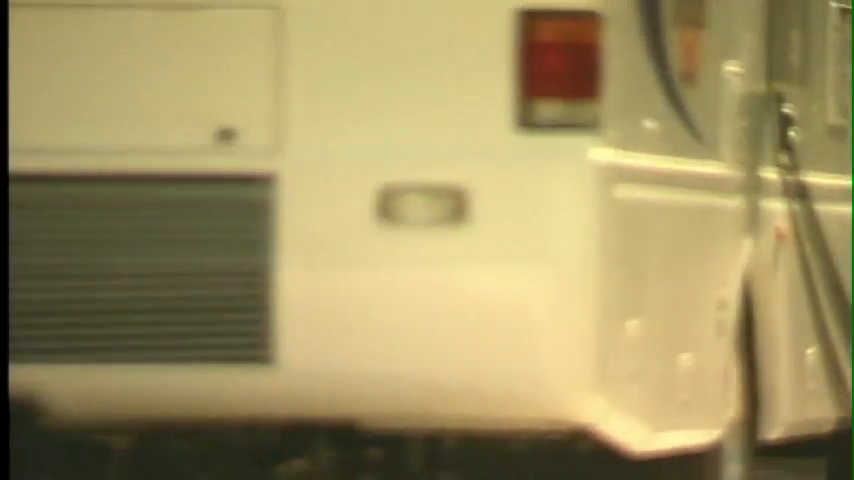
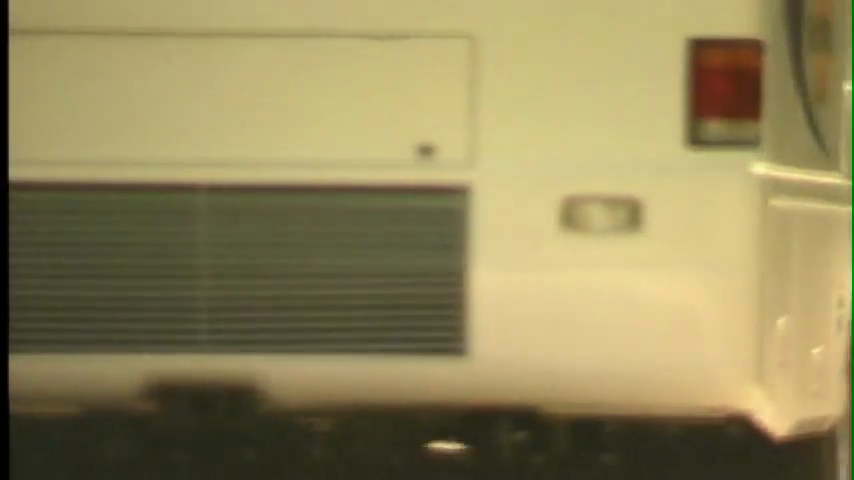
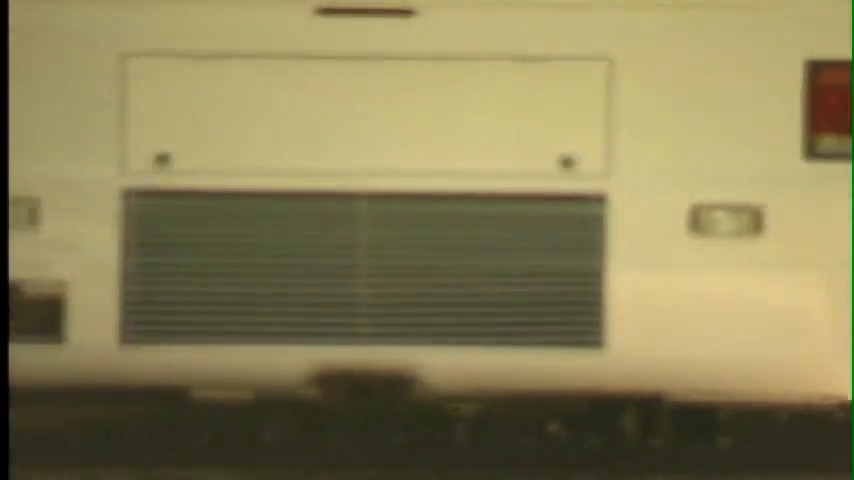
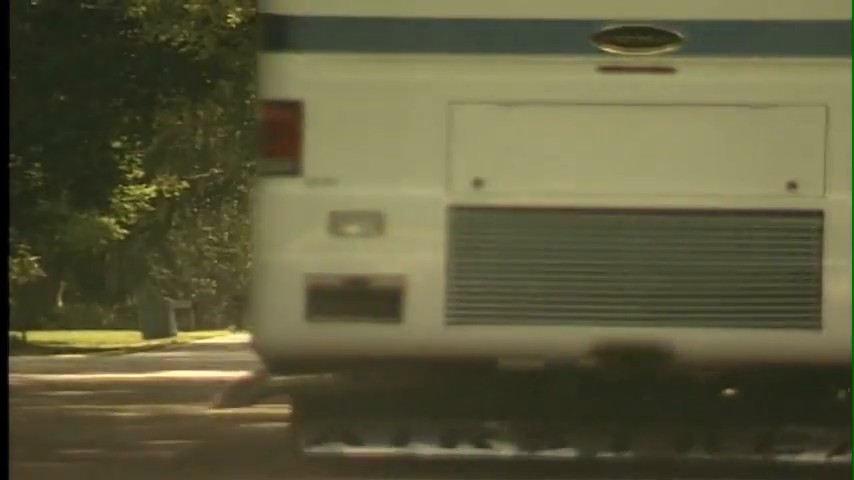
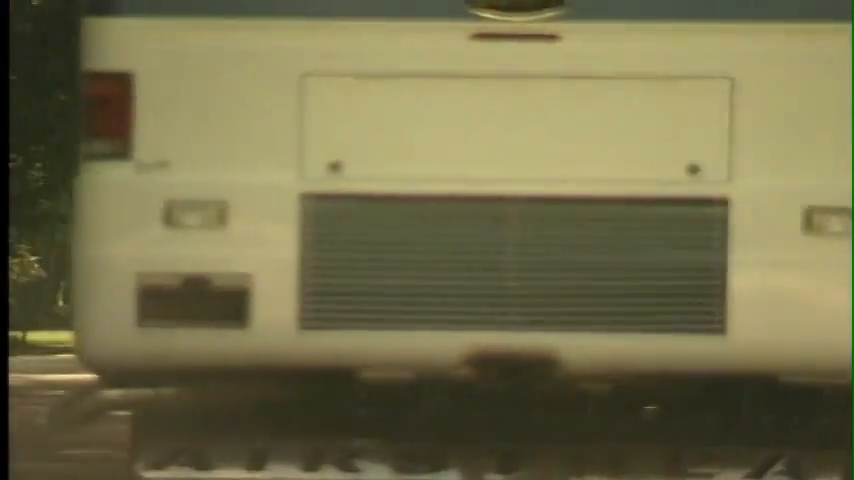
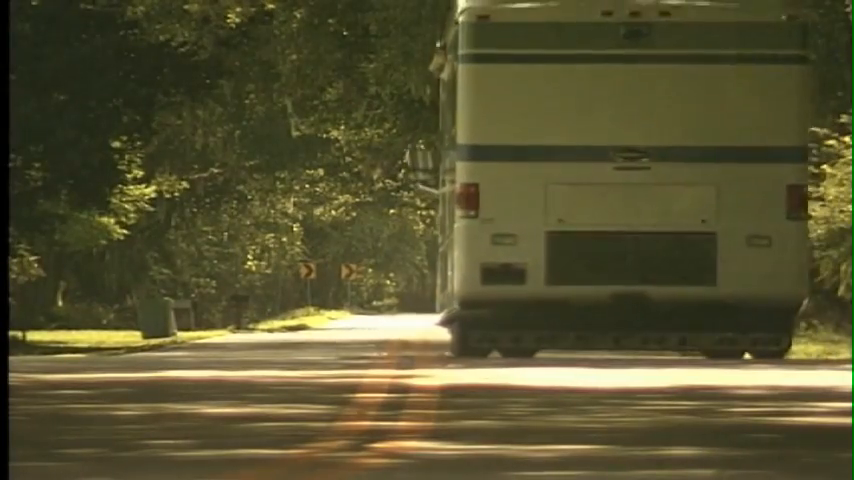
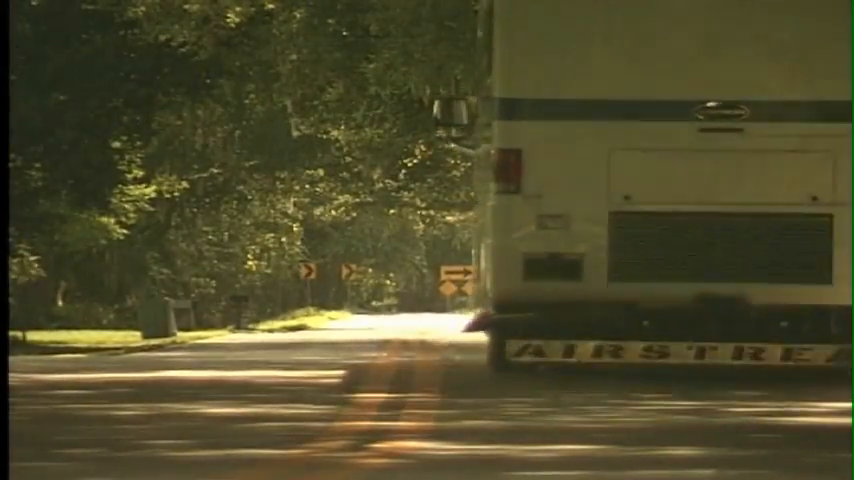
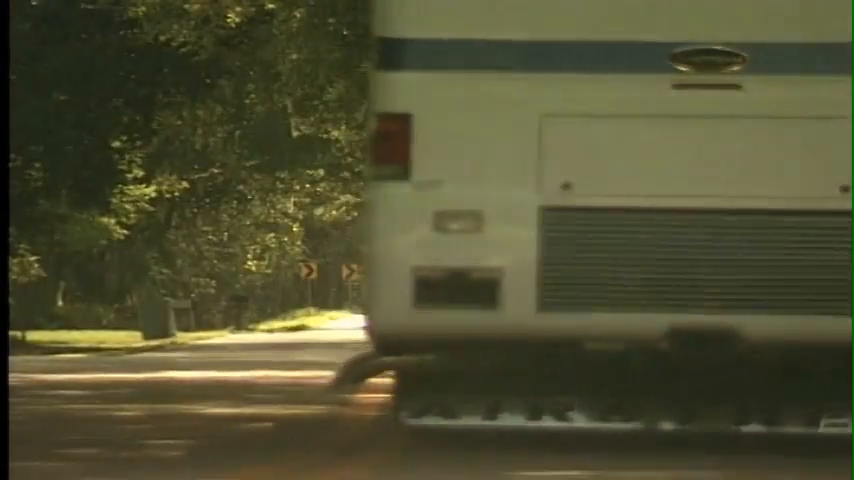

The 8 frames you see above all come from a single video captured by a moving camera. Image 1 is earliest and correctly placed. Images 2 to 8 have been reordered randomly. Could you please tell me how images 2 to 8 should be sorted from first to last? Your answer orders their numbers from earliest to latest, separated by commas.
2, 3, 5, 4, 8, 7, 6
